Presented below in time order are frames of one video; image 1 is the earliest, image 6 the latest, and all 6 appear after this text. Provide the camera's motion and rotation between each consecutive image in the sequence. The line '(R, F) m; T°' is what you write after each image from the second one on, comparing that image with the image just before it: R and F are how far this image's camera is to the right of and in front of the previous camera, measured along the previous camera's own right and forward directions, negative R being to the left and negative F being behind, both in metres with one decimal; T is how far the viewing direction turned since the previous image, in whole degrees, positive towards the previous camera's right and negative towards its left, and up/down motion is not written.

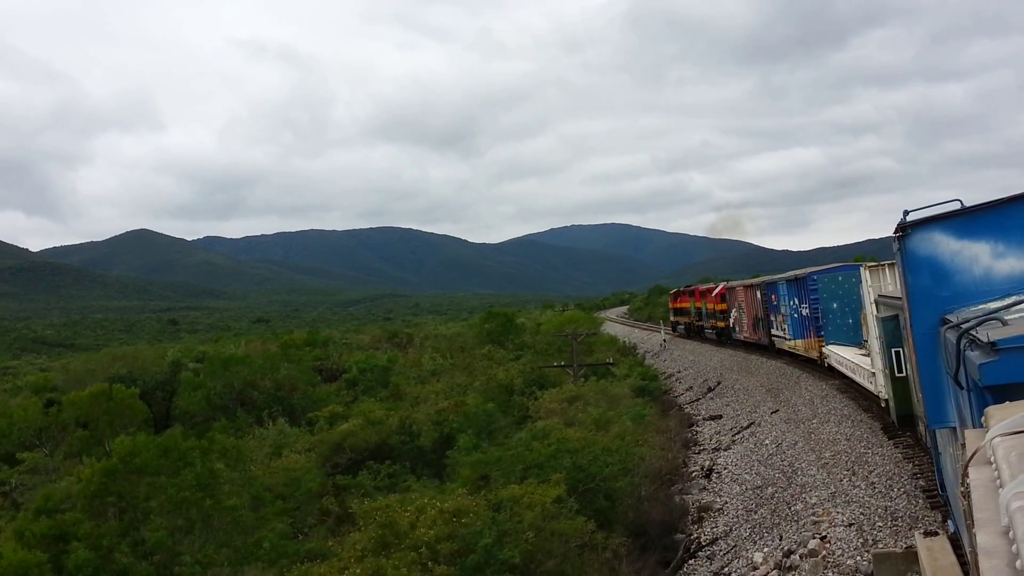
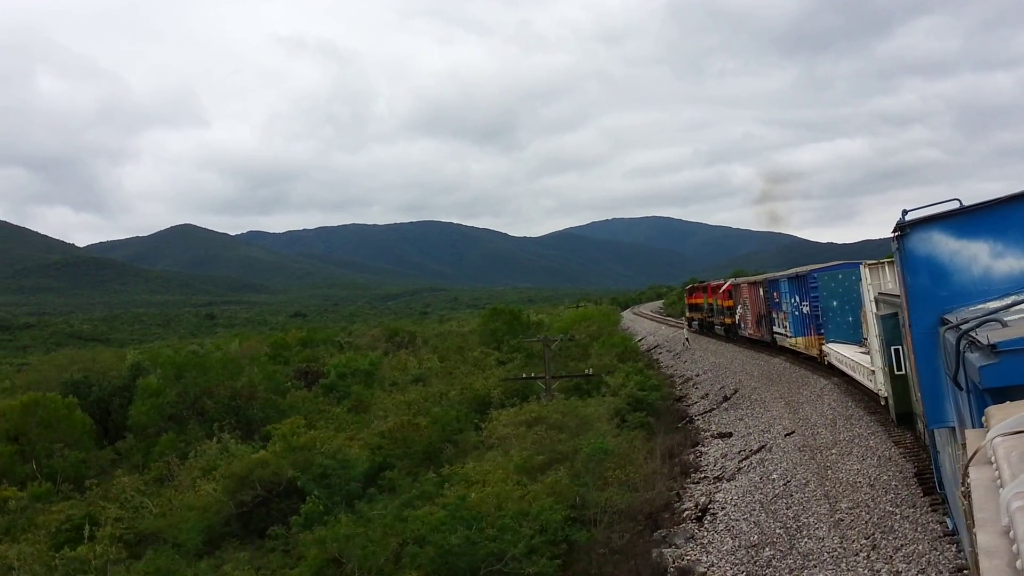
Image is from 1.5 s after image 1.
(+0.2, +0.5) m; 0°
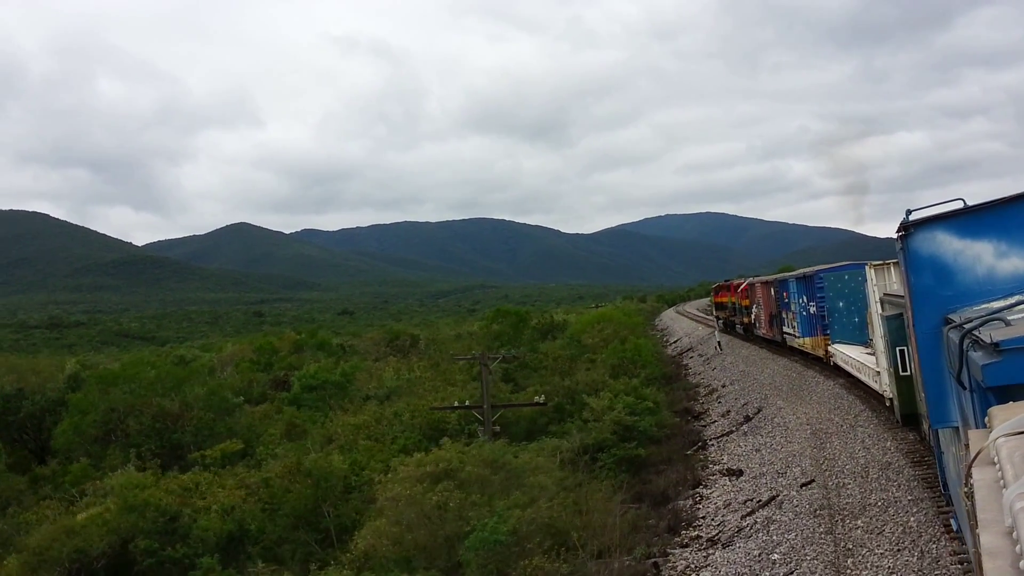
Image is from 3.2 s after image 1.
(+0.3, +0.8) m; 0°
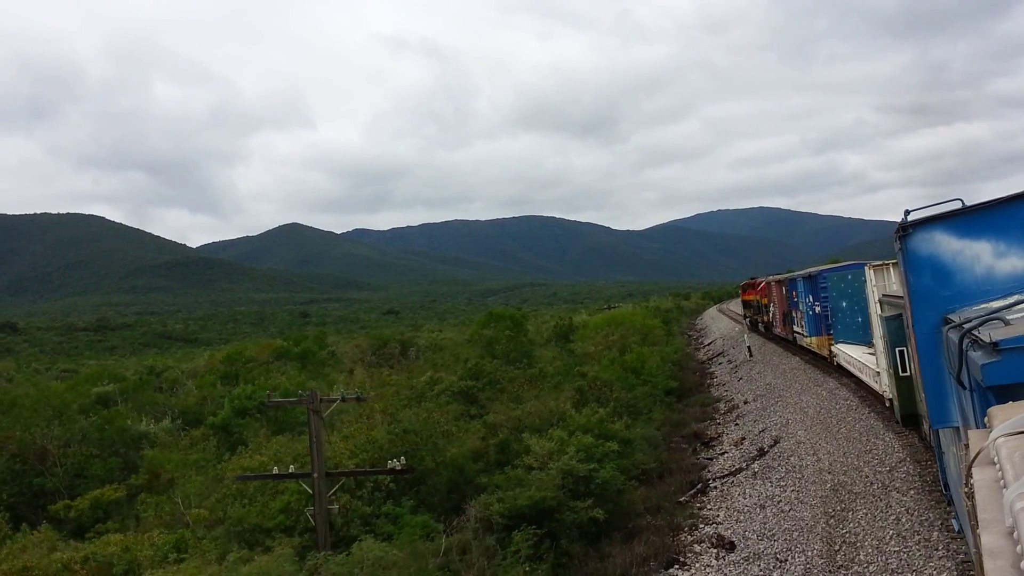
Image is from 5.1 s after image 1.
(+0.4, +1.0) m; 0°
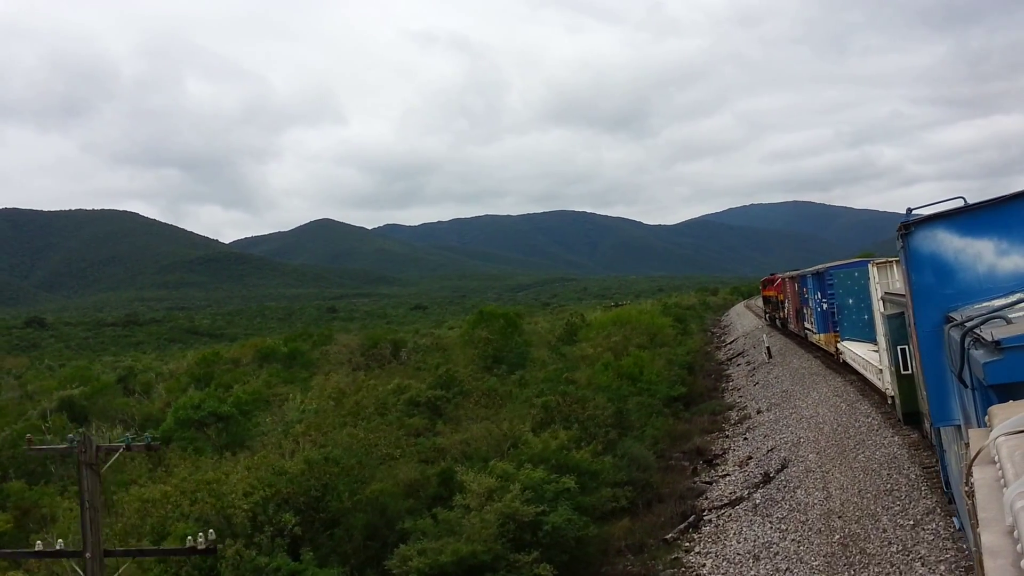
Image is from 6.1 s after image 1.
(-0.7, -1.6) m; 0°
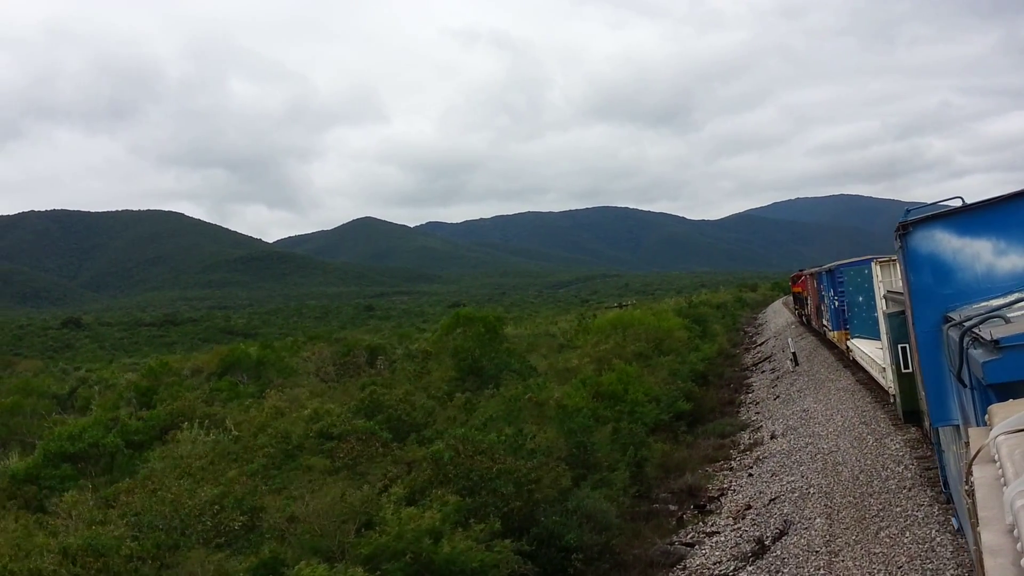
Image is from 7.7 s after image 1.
(+0.7, +1.7) m; 0°
